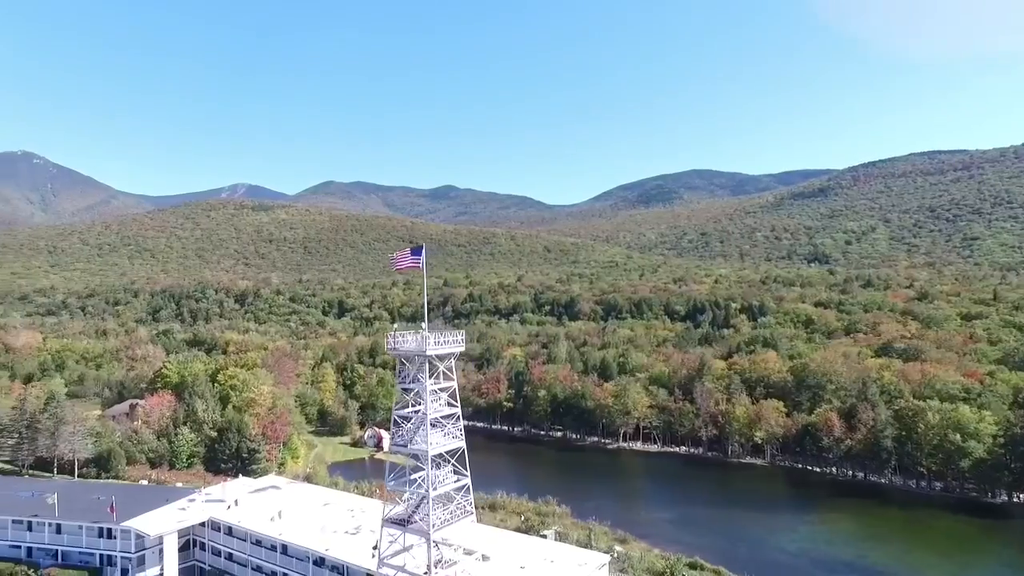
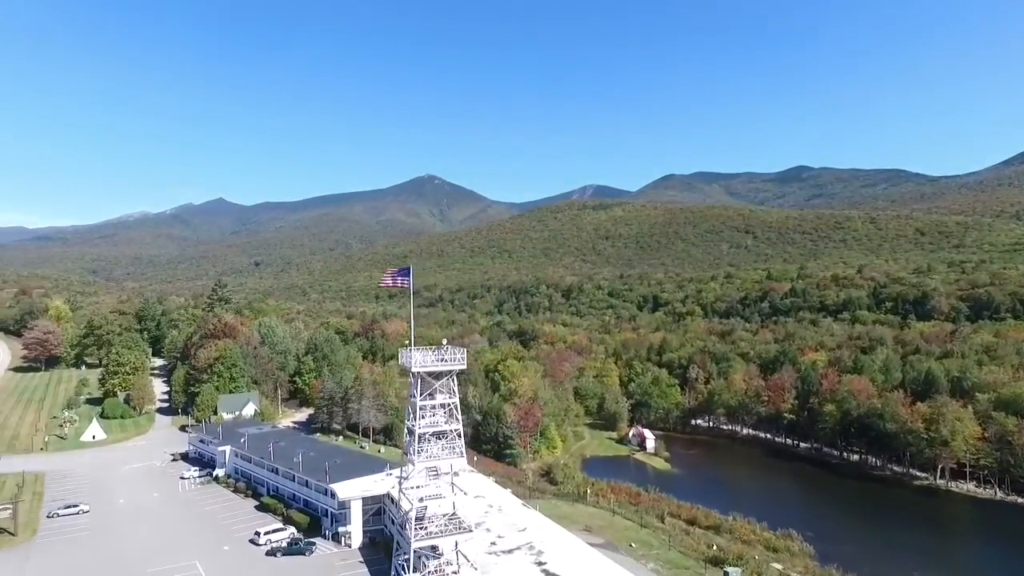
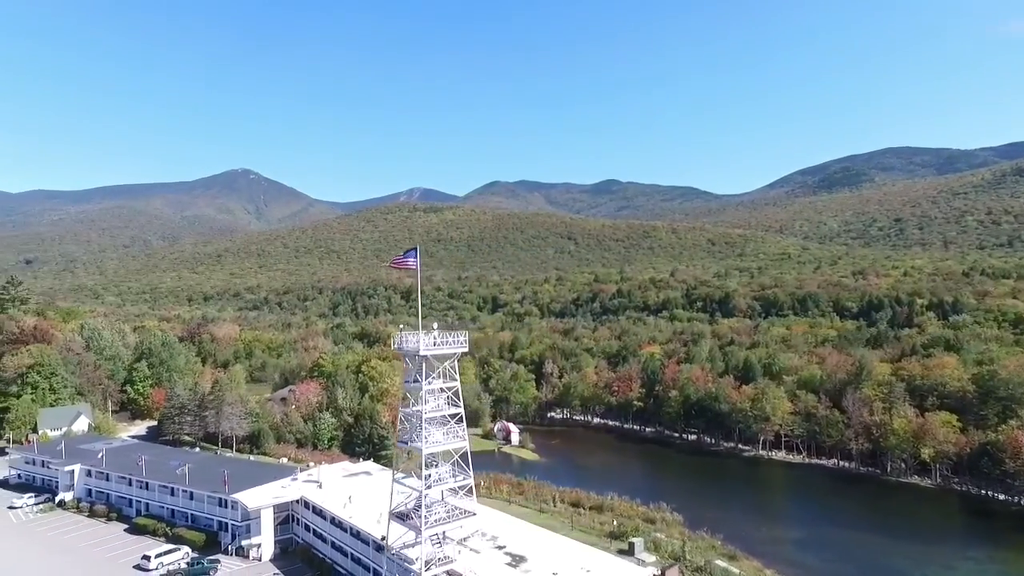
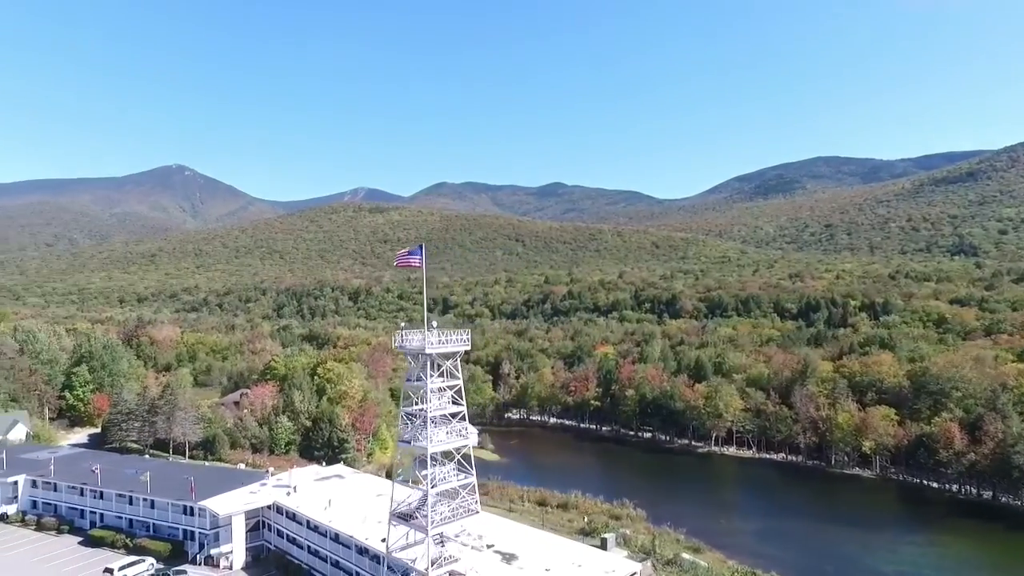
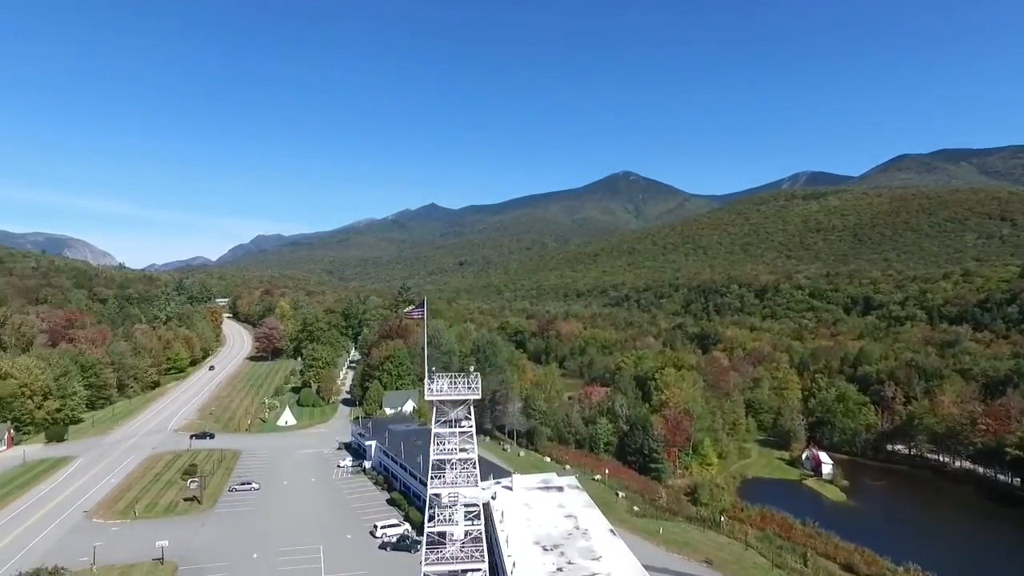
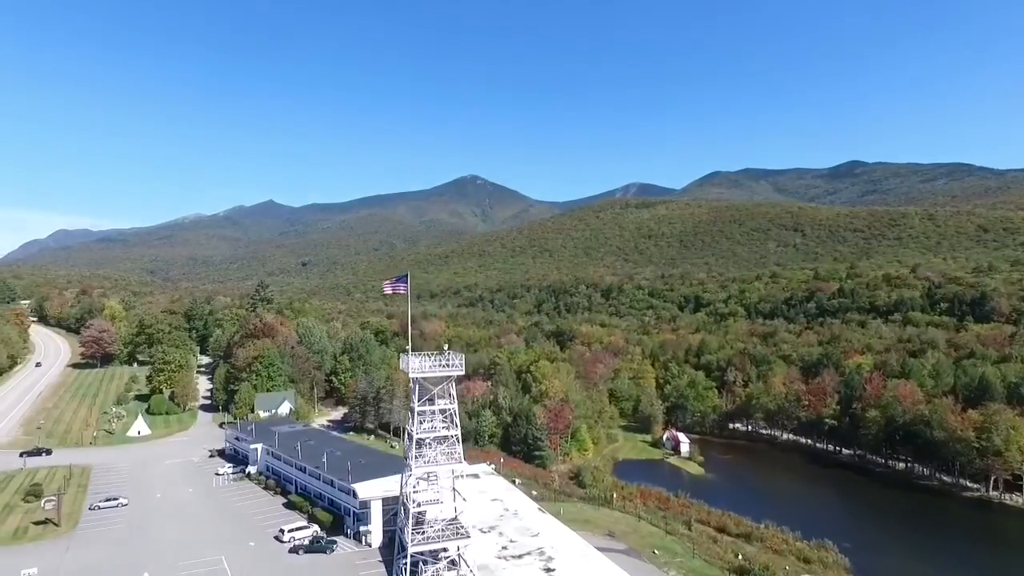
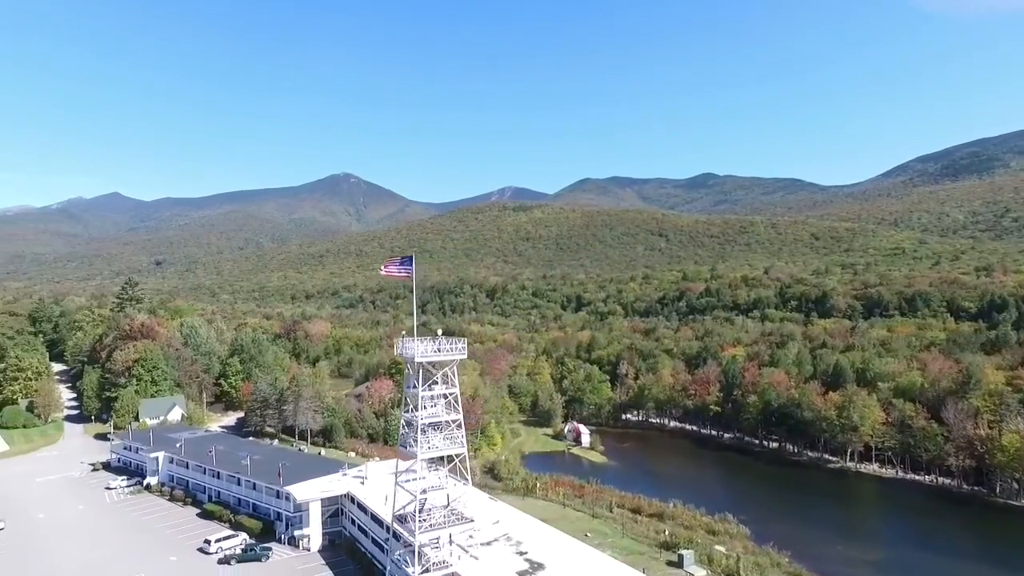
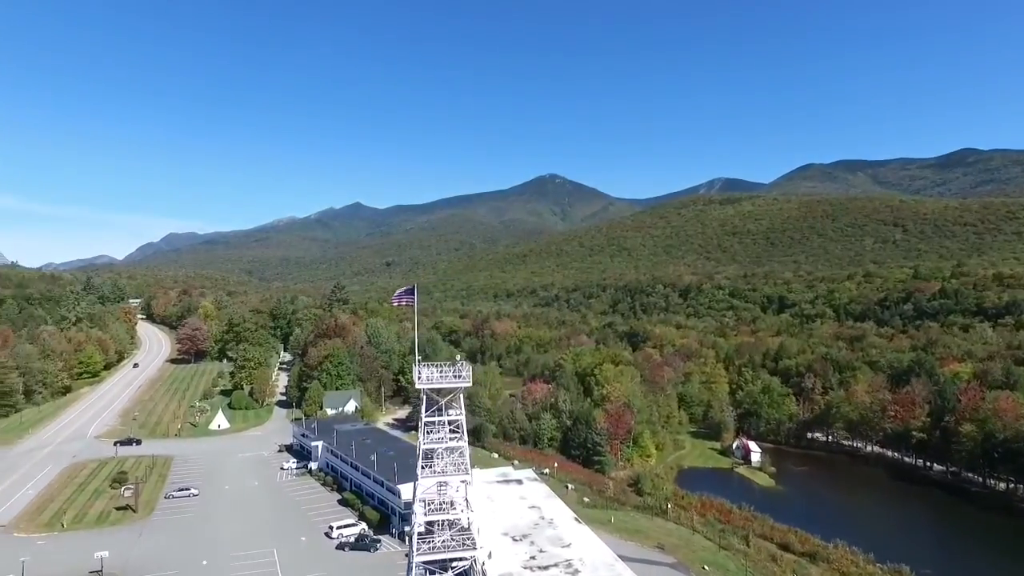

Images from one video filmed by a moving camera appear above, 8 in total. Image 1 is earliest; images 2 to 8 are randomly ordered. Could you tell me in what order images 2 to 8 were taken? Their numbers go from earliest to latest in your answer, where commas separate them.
4, 3, 7, 2, 6, 8, 5
